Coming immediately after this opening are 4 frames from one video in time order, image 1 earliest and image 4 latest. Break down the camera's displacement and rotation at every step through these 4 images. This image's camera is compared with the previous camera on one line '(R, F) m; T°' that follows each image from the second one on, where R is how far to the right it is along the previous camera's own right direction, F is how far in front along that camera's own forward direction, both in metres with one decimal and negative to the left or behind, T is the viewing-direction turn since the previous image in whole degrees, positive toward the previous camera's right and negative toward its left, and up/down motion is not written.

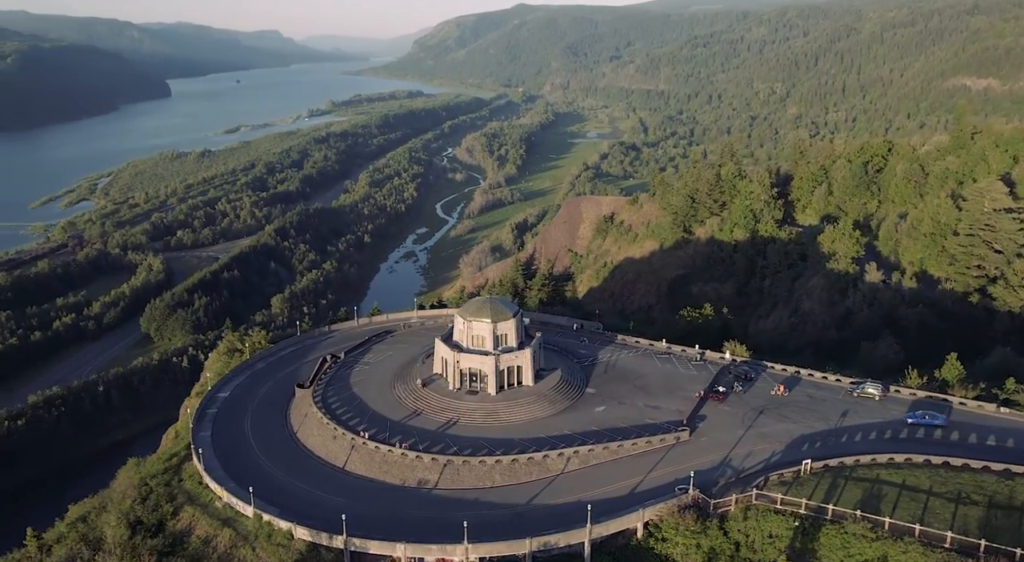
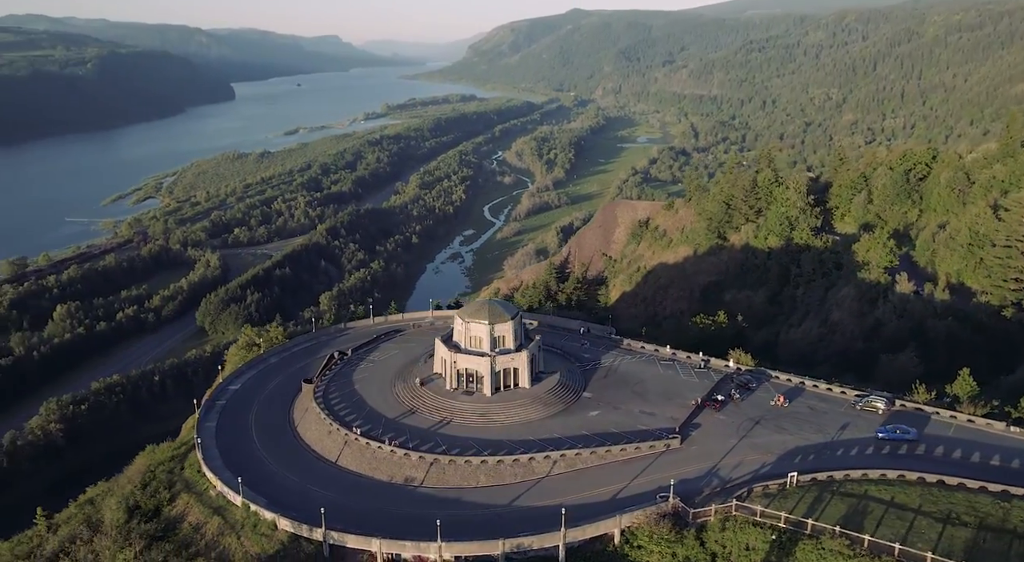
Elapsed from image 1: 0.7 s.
(+3.4, 0.0) m; -4°
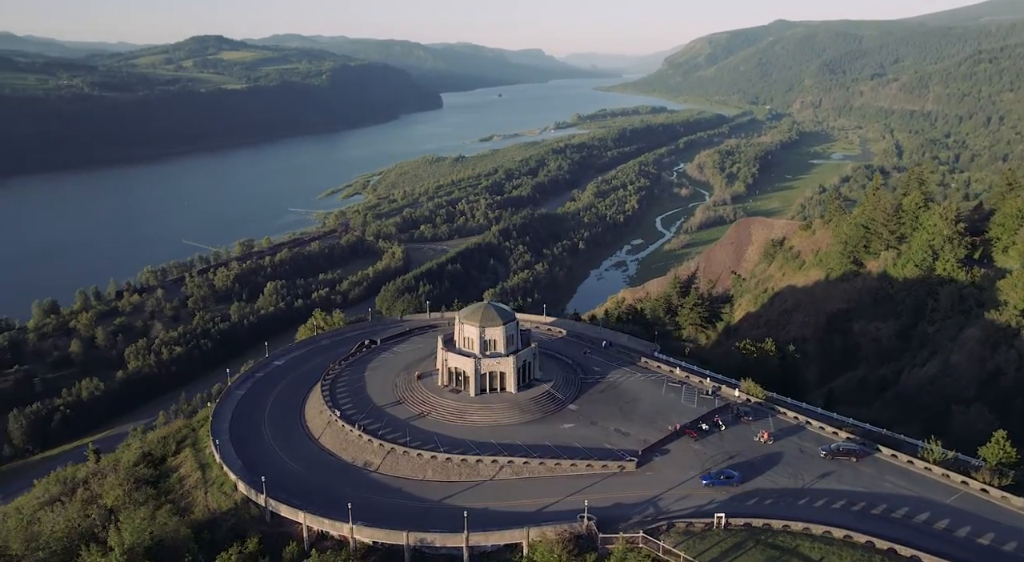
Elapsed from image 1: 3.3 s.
(+12.4, +1.8) m; -16°
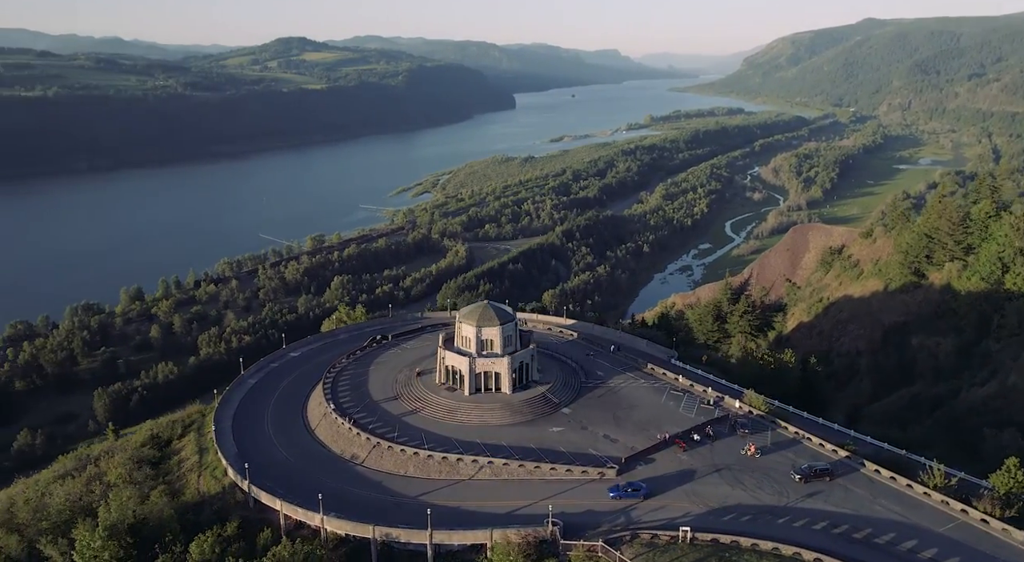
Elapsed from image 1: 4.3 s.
(+4.8, +0.9) m; -6°
